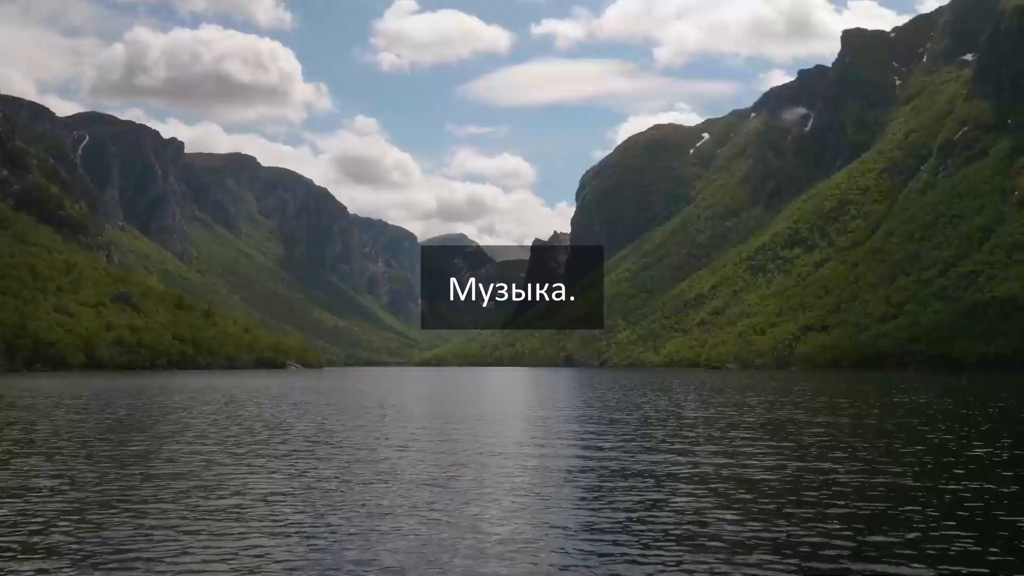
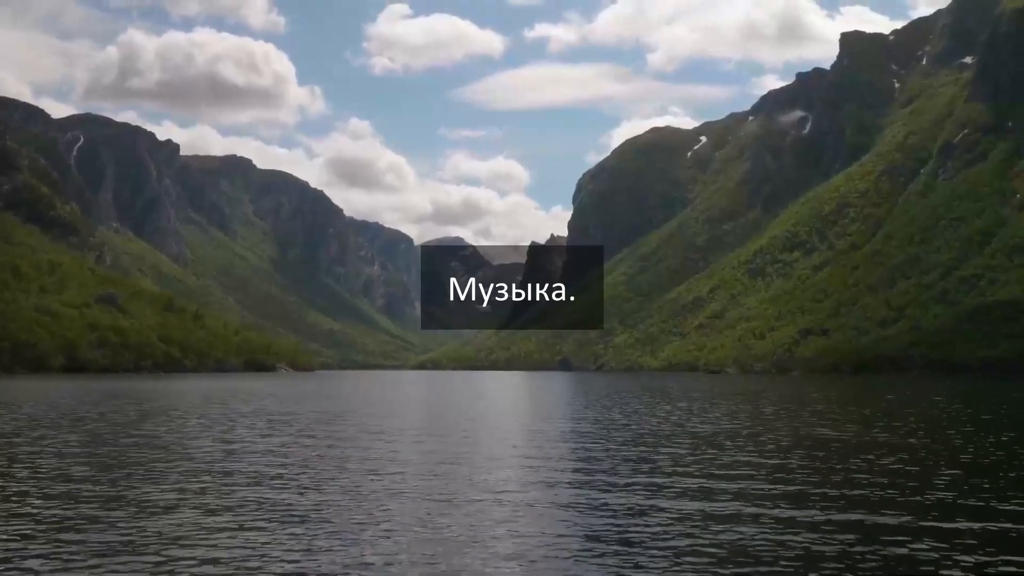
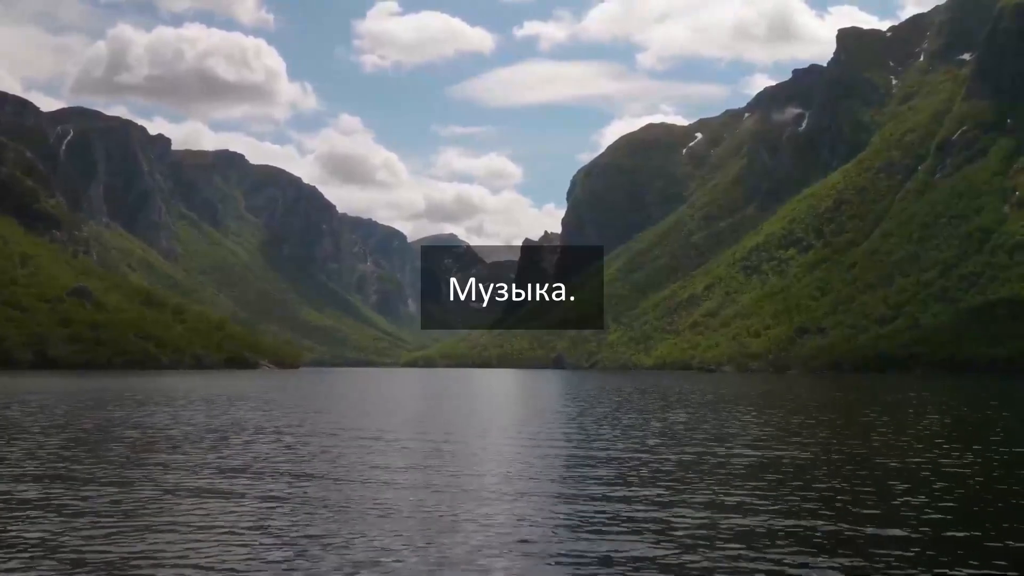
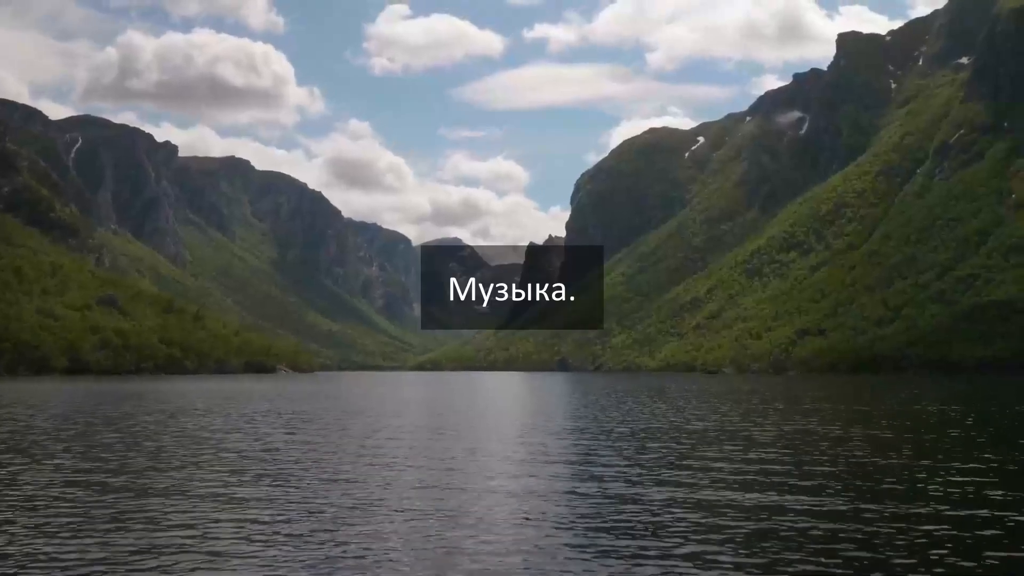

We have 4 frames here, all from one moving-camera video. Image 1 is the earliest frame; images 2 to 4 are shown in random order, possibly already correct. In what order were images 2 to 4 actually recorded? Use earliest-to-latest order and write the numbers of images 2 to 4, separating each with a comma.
4, 2, 3
